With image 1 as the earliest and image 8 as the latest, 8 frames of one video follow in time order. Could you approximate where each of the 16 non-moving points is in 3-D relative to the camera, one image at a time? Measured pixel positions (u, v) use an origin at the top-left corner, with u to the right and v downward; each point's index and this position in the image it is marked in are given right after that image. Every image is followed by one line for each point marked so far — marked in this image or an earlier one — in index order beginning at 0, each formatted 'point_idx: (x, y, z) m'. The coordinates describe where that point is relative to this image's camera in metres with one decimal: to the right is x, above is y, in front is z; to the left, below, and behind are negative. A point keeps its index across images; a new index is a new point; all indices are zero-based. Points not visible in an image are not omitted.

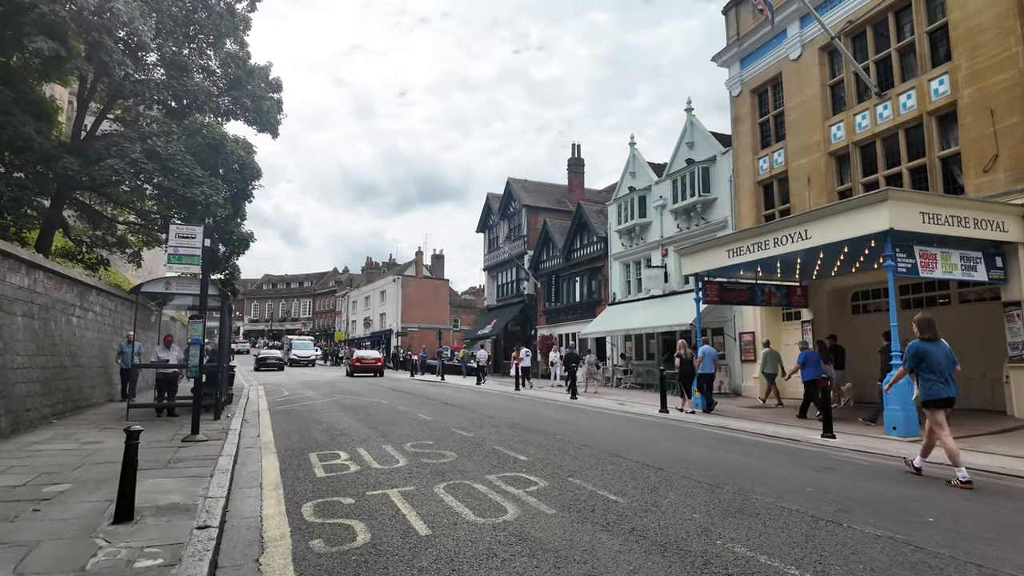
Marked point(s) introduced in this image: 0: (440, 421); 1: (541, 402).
0: (-1.4, -2.5, +11.4) m
1: (+0.8, -3.1, +16.4) m
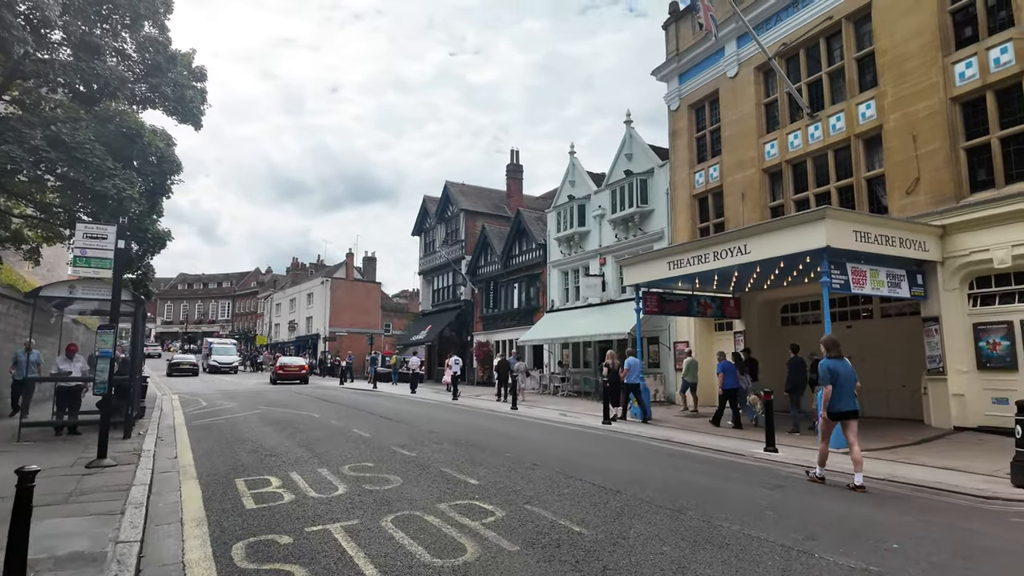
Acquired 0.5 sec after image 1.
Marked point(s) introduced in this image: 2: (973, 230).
0: (-2.4, -2.7, +10.8) m
1: (-0.8, -3.3, +16.0) m
2: (+9.6, +1.2, +12.6) m
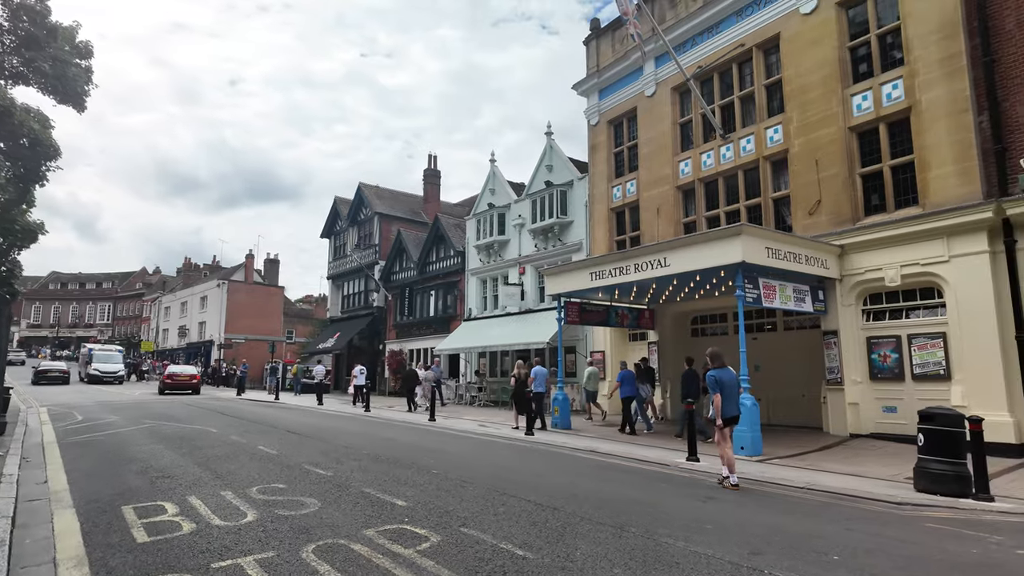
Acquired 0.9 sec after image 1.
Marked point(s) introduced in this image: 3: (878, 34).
0: (-3.7, -2.8, +9.9) m
1: (-2.9, -3.5, +15.4) m
2: (+8.0, +0.8, +13.6) m
3: (+8.5, +5.9, +13.9) m
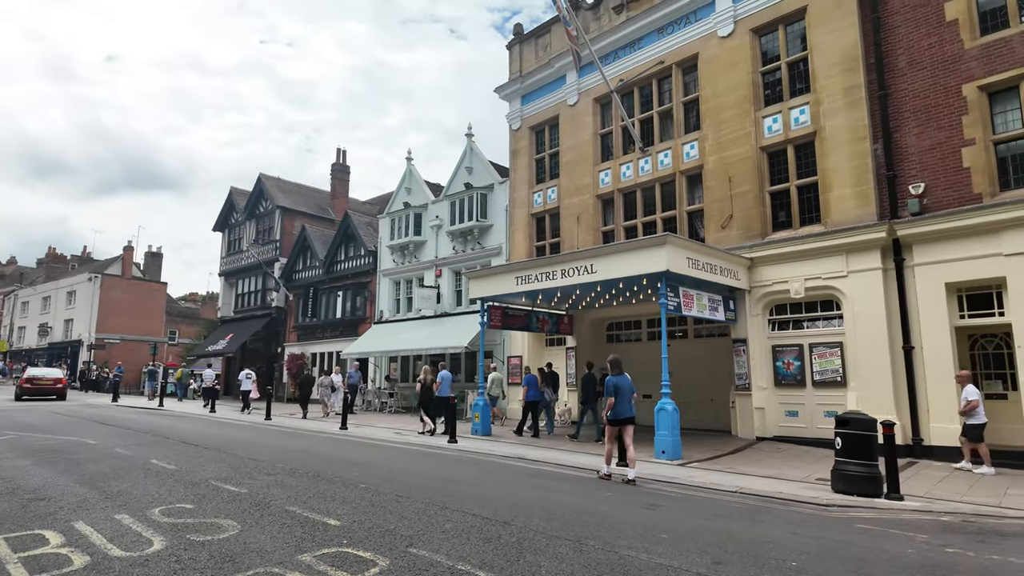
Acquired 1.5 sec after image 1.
0: (-4.7, -2.7, +8.9) m
1: (-4.9, -3.5, +14.4) m
2: (+6.2, +0.6, +14.4) m
3: (+6.8, +5.6, +14.9) m
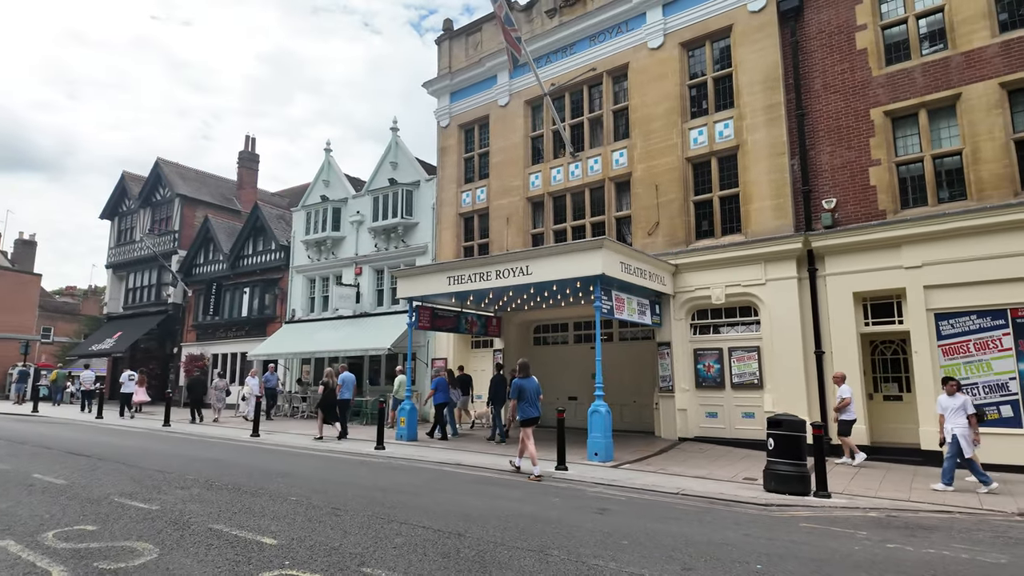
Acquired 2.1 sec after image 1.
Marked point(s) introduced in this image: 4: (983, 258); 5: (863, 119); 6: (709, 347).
0: (-5.5, -2.6, +7.8) m
1: (-6.5, -3.4, +13.2) m
2: (+4.6, +0.4, +14.9) m
3: (+5.2, +5.4, +15.5) m
4: (+9.0, +0.6, +11.5) m
5: (+7.7, +3.7, +13.2) m
6: (+4.8, -1.4, +14.7) m
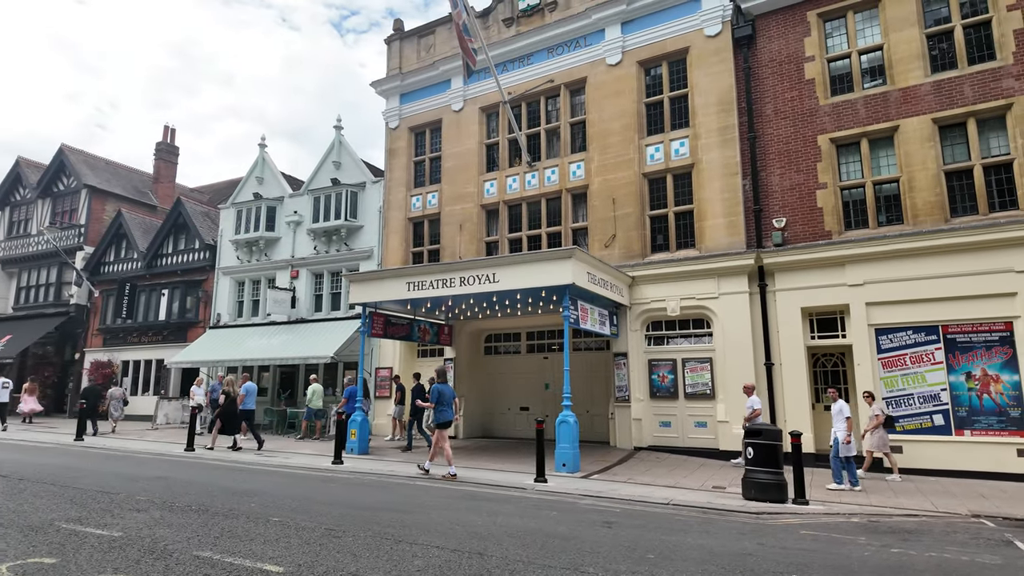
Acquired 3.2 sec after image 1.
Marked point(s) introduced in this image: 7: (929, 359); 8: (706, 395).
0: (-5.5, -2.5, +6.8) m
1: (-7.2, -3.4, +12.0) m
2: (+3.6, +0.1, +15.3) m
3: (+4.2, +5.1, +16.0) m
4: (+8.4, +0.2, +12.5) m
5: (+7.0, +3.4, +14.1) m
6: (+3.8, -1.8, +15.0) m
7: (+8.5, -1.5, +12.3) m
8: (+4.6, -2.5, +14.3) m
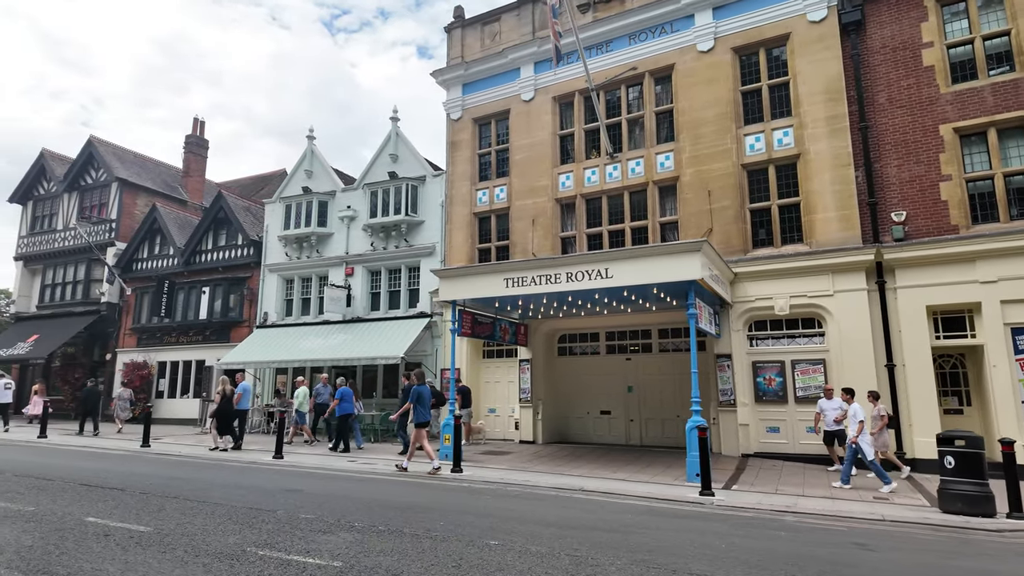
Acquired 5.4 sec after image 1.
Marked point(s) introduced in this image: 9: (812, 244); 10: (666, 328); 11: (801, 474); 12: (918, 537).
0: (-3.1, -2.4, +5.9) m
1: (-4.9, -3.3, +11.0) m
2: (+5.9, +0.2, +14.5) m
3: (+6.5, +5.2, +15.3) m
4: (+10.8, +0.3, +11.8) m
5: (+9.3, +3.4, +13.4) m
6: (+6.1, -1.7, +14.3) m
7: (+10.8, -1.4, +11.6) m
8: (+6.9, -2.5, +13.5) m
9: (+7.0, +1.0, +14.1) m
10: (+4.2, -1.1, +16.2) m
11: (+5.7, -3.7, +12.0) m
12: (+4.3, -2.7, +6.6) m
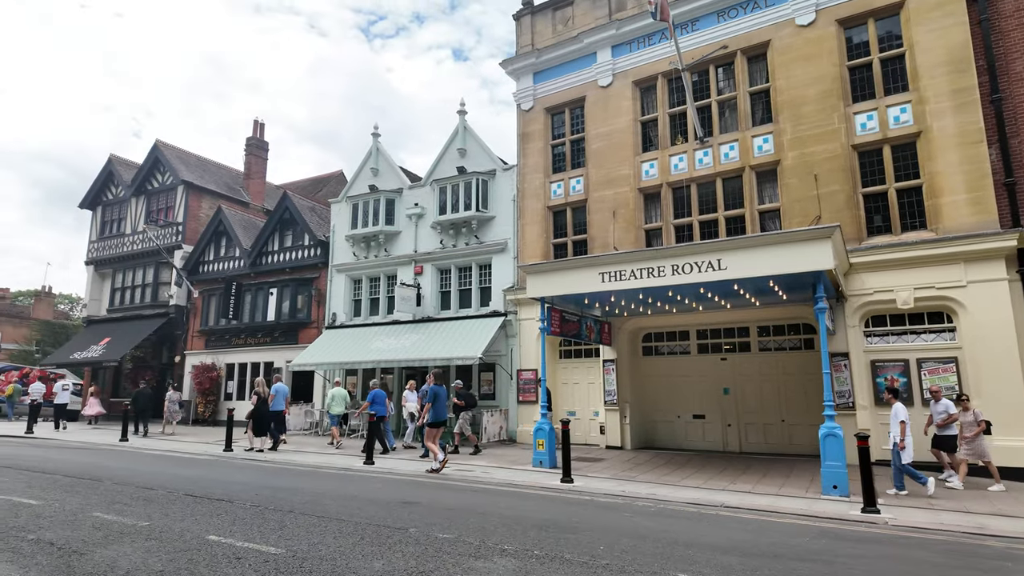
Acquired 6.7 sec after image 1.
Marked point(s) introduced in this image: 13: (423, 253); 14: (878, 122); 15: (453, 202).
0: (-1.5, -2.4, +5.2) m
1: (-3.0, -3.2, +10.5) m
2: (+7.9, +0.4, +13.3) m
3: (+8.5, +5.3, +14.0) m
4: (+12.6, +0.5, +10.3) m
5: (+11.2, +3.6, +11.9) m
6: (+8.1, -1.5, +13.0) m
7: (+12.7, -1.1, +10.1) m
8: (+8.9, -2.3, +12.2) m
9: (+9.0, +1.2, +12.8) m
10: (+6.3, -0.9, +15.1) m
11: (+7.6, -3.5, +10.8) m
12: (+6.0, -2.6, +5.5) m
13: (-2.9, +1.2, +19.9) m
14: (+8.3, +3.8, +13.8) m
15: (-1.9, +2.8, +19.5) m
